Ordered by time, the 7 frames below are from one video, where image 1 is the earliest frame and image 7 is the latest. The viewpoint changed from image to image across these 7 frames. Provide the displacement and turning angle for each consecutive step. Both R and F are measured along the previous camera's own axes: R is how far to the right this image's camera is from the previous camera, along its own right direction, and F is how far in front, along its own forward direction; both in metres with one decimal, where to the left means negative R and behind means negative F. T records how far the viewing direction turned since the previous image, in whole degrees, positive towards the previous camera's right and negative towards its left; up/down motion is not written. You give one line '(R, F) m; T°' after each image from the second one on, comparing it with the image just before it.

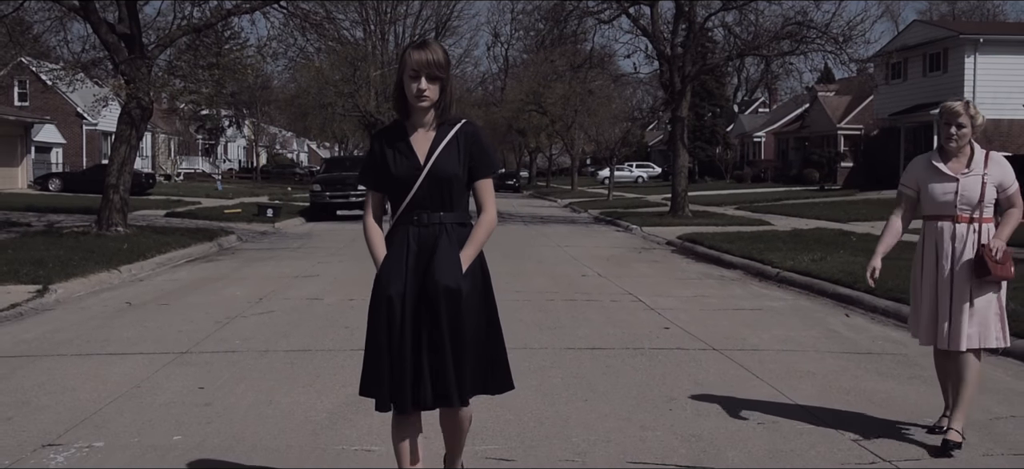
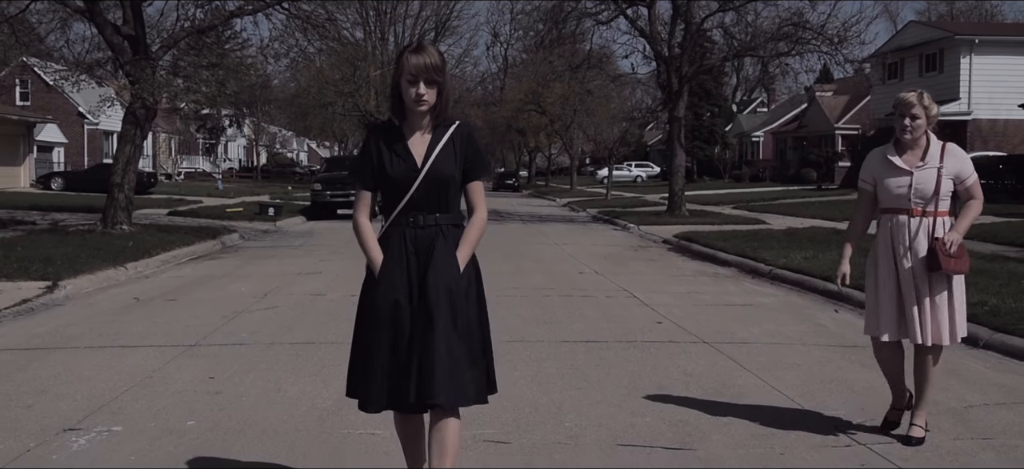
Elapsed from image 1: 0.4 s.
(0.0, -0.3) m; 0°
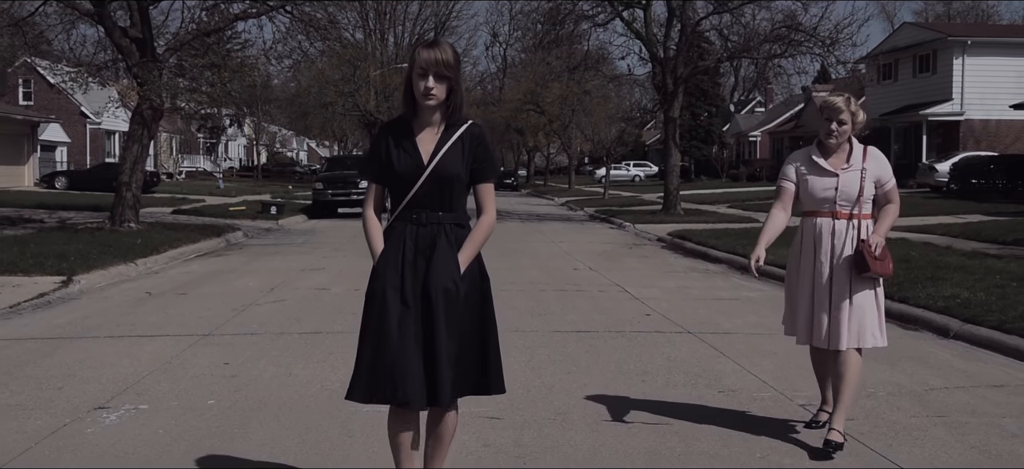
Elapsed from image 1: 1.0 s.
(0.0, -0.5) m; 0°
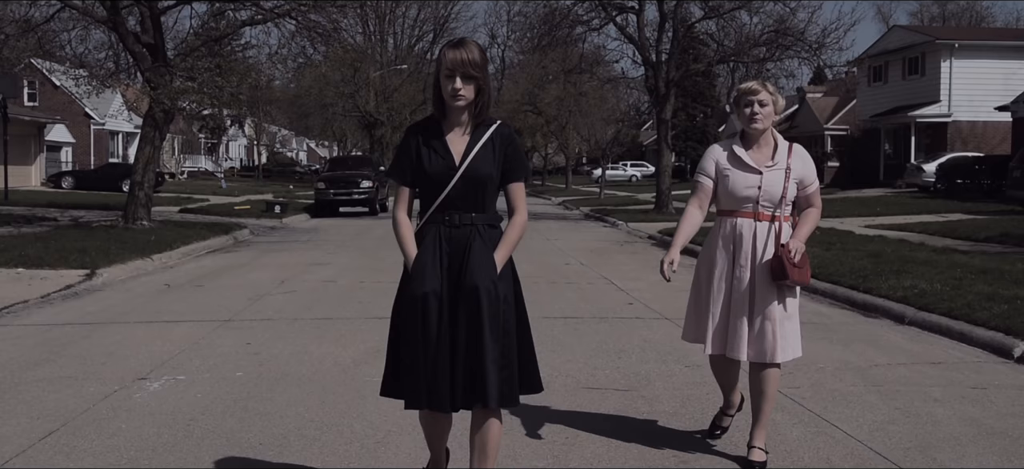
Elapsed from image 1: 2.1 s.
(+0.1, -0.9) m; 0°
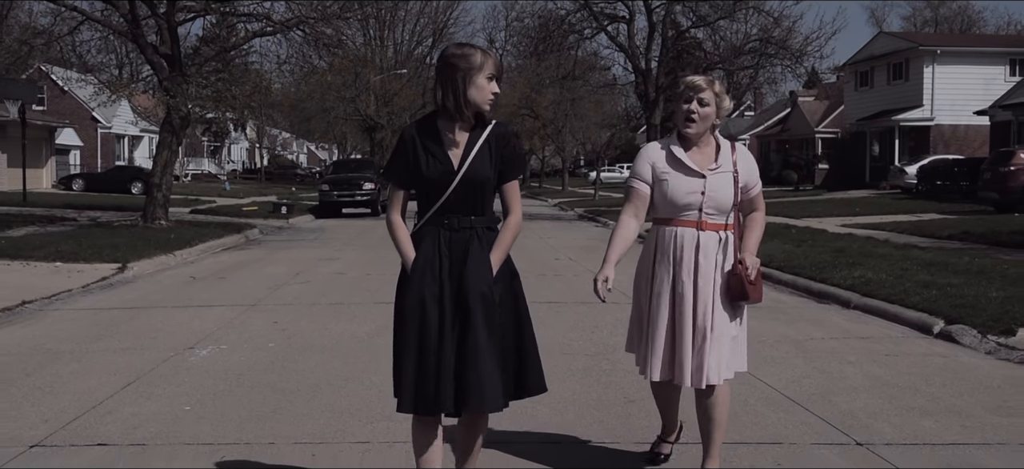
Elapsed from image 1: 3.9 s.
(+0.1, -1.4) m; 0°
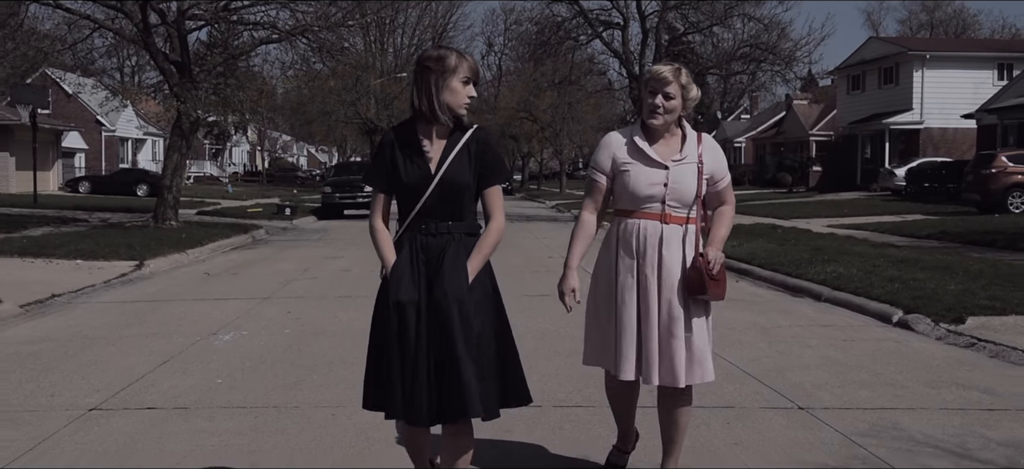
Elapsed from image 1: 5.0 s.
(+0.1, -0.9) m; 0°
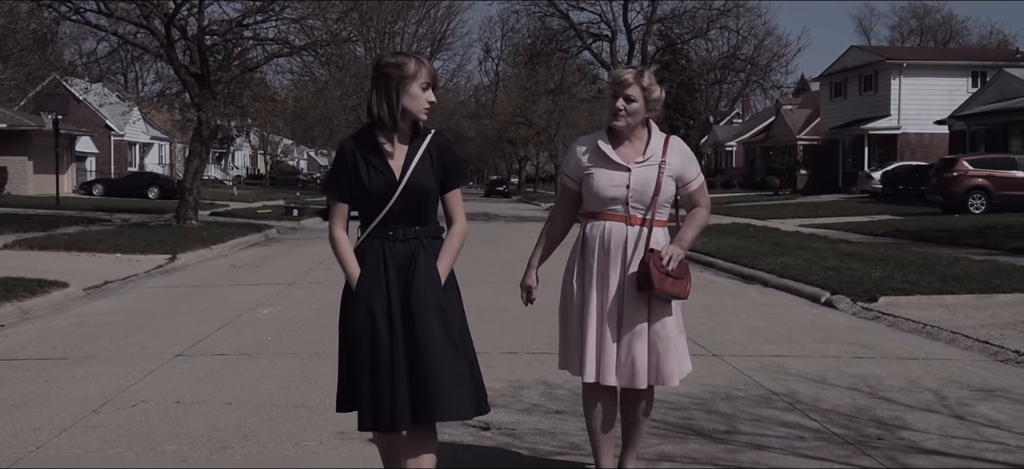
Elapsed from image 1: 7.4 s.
(+0.1, -2.1) m; 0°
